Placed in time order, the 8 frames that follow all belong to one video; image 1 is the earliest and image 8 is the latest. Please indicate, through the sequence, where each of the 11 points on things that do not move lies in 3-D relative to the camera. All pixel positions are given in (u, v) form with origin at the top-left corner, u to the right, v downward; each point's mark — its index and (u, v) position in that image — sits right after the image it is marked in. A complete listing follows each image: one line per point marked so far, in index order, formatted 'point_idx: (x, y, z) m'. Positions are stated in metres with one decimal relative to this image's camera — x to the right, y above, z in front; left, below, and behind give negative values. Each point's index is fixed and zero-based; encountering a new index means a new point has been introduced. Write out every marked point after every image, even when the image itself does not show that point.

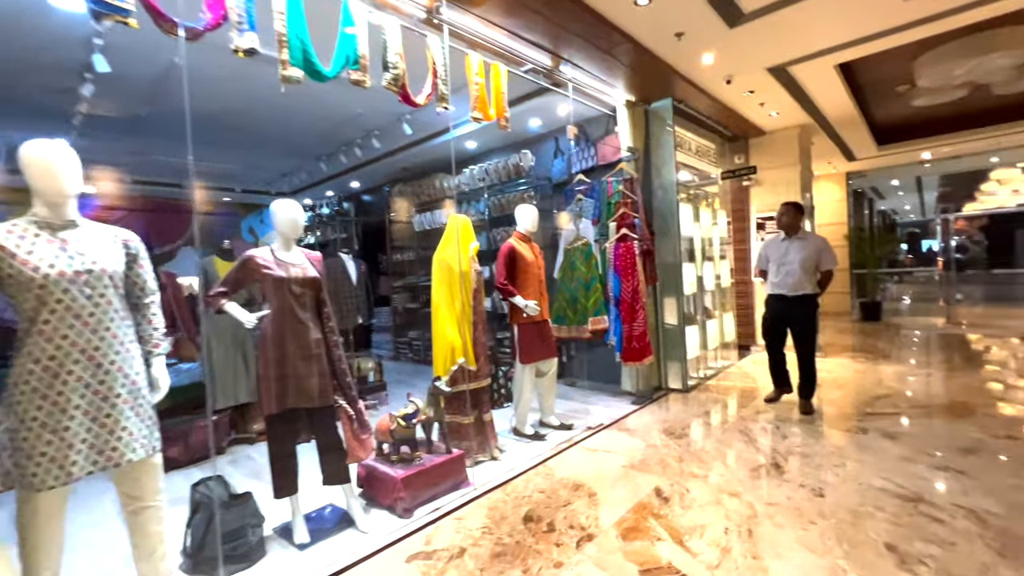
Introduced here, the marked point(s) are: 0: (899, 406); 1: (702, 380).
0: (+3.5, -1.1, +4.1) m
1: (+2.3, -1.1, +5.3) m
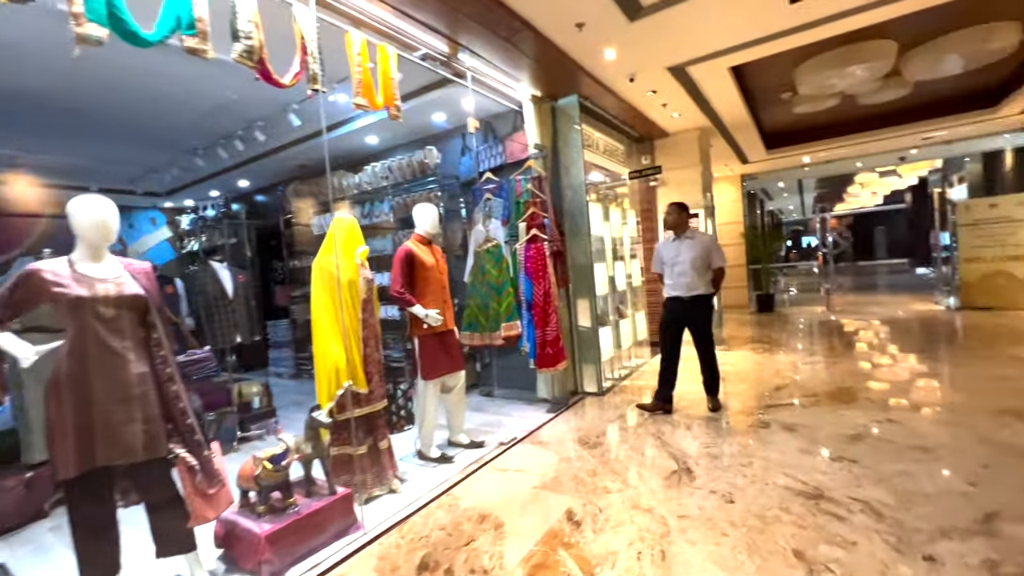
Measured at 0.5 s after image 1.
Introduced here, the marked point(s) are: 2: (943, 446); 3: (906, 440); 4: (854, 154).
0: (+2.7, -1.0, +4.3) m
1: (+1.2, -1.1, +5.3) m
2: (+2.8, -1.0, +3.0) m
3: (+2.7, -1.1, +3.1) m
4: (+7.3, +2.9, +9.6) m
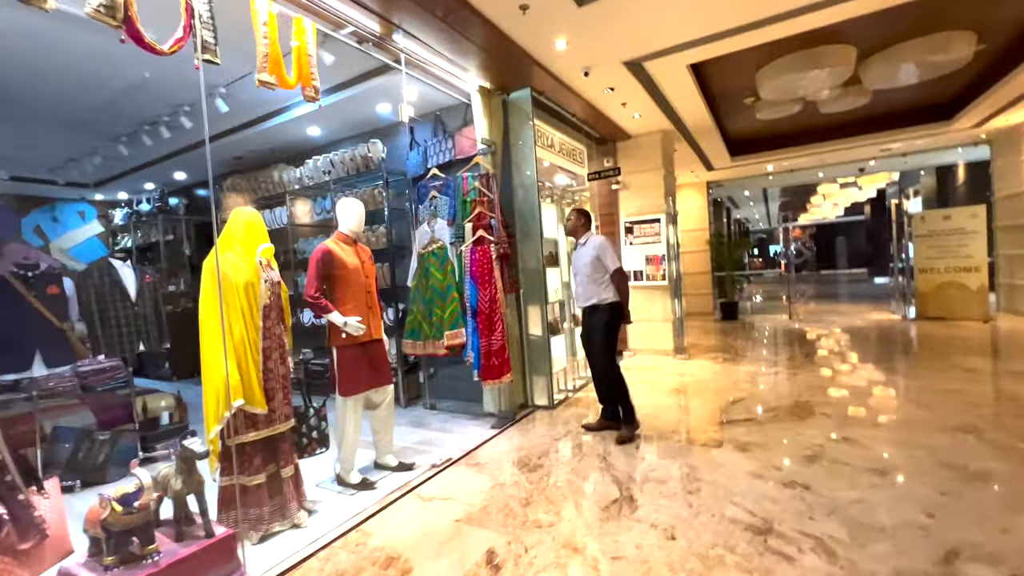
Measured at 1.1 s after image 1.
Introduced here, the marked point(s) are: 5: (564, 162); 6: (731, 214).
0: (+2.2, -1.1, +4.1) m
1: (+0.7, -1.2, +5.0) m
2: (+2.4, -1.1, +2.8) m
3: (+2.3, -1.1, +2.9) m
4: (+6.5, +2.7, +9.7) m
5: (+0.6, +1.5, +5.4) m
6: (+6.3, +2.1, +12.9) m
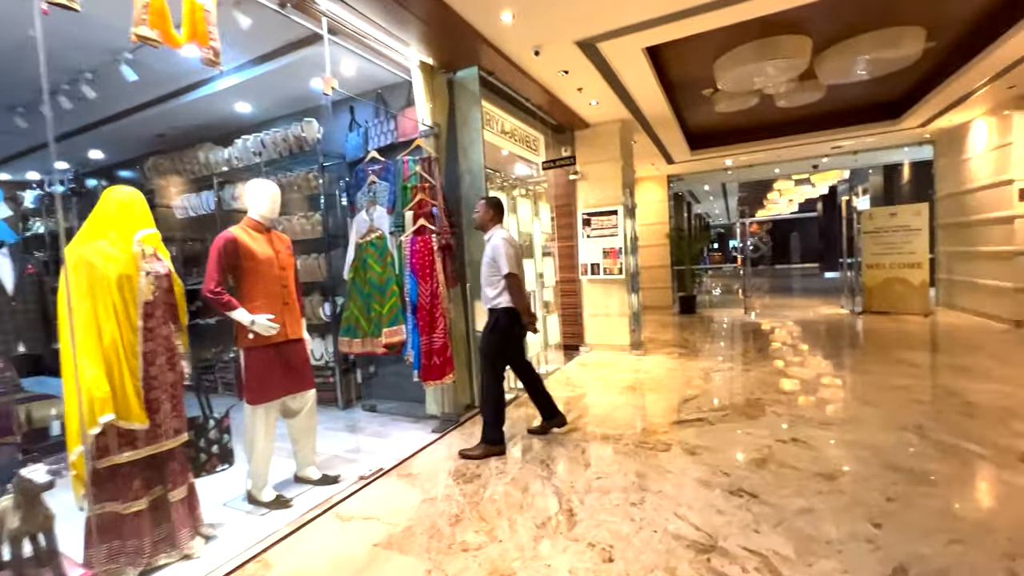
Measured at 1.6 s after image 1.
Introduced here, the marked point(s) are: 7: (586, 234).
0: (+1.7, -1.1, +4.0) m
1: (+0.1, -1.1, +4.8) m
2: (+2.0, -1.1, +2.7) m
3: (+1.9, -1.1, +2.8) m
4: (+5.7, +2.8, +9.8) m
5: (+0.1, +1.6, +5.1) m
6: (+5.2, +2.3, +13.0) m
7: (+1.1, +0.8, +6.5) m
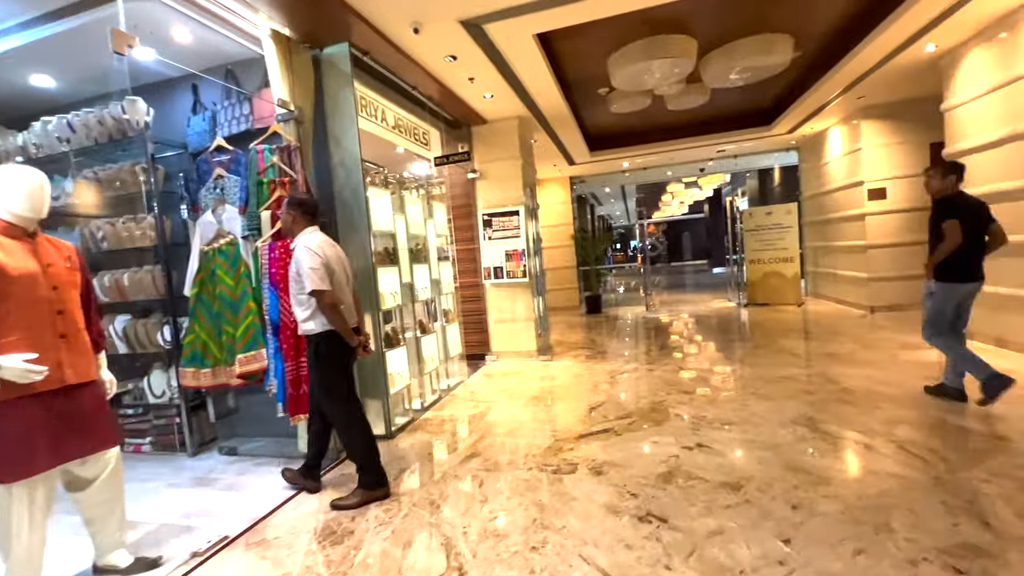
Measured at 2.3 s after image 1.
0: (+0.8, -1.1, +3.8) m
1: (-0.9, -1.2, +4.3) m
2: (+1.4, -1.1, +2.6) m
3: (+1.2, -1.1, +2.6) m
4: (+3.5, +2.9, +10.3) m
5: (-1.1, +1.5, +4.6) m
6: (+2.4, +2.3, +13.3) m
7: (-0.3, +0.7, +6.1) m
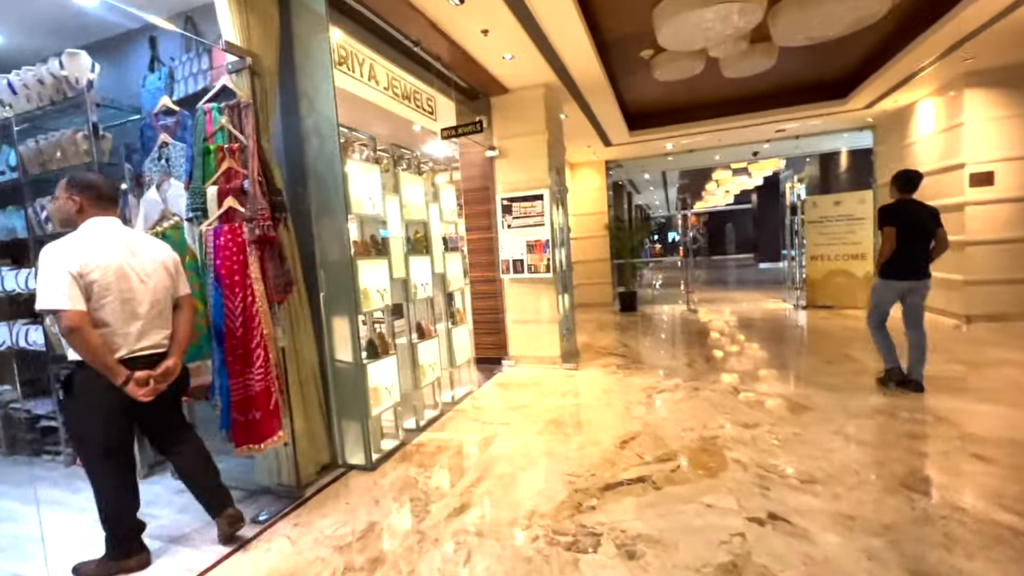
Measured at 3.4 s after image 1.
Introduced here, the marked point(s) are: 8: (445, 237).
0: (+0.9, -1.1, +2.9) m
1: (-0.8, -1.2, +3.6) m
2: (+1.3, -1.1, +1.7) m
3: (+1.2, -1.2, +1.8) m
4: (+4.1, +2.9, +9.1) m
5: (-0.9, +1.5, +3.8) m
6: (+3.3, +2.5, +12.3) m
7: (-0.1, +0.8, +5.3) m
8: (-0.6, +0.5, +4.3) m
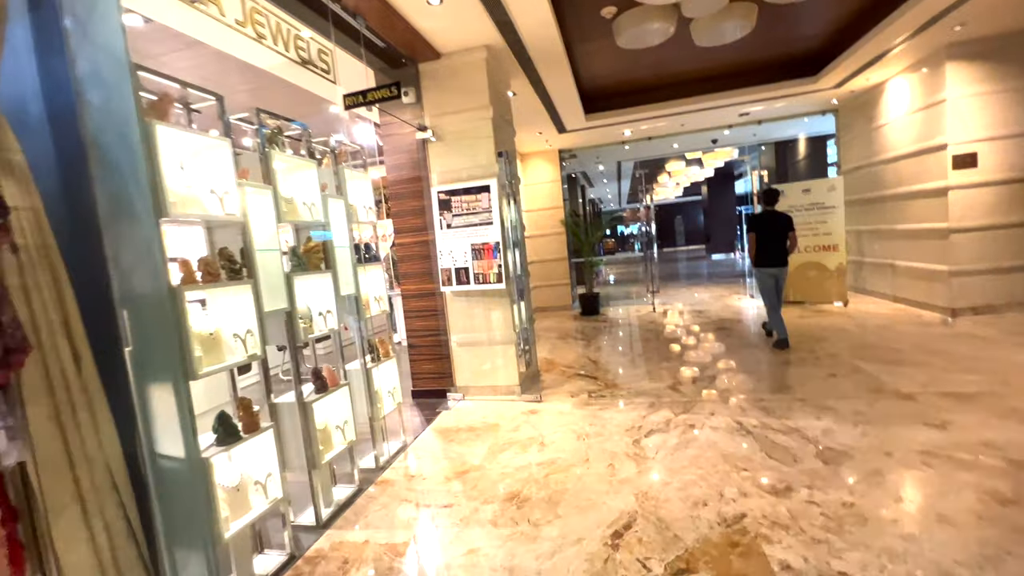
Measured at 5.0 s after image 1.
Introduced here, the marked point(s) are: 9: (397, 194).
0: (+0.6, -1.2, +2.0) m
1: (-1.1, -1.4, +2.4) m
2: (+1.2, -1.3, +0.8) m
3: (+1.0, -1.3, +0.9) m
4: (+3.0, +3.0, +8.4) m
5: (-1.4, +1.3, +2.7) m
6: (+1.9, +2.5, +11.5) m
7: (-0.6, +0.6, +4.2) m
8: (-1.1, +0.3, +3.2) m
9: (-1.1, +0.9, +4.5) m
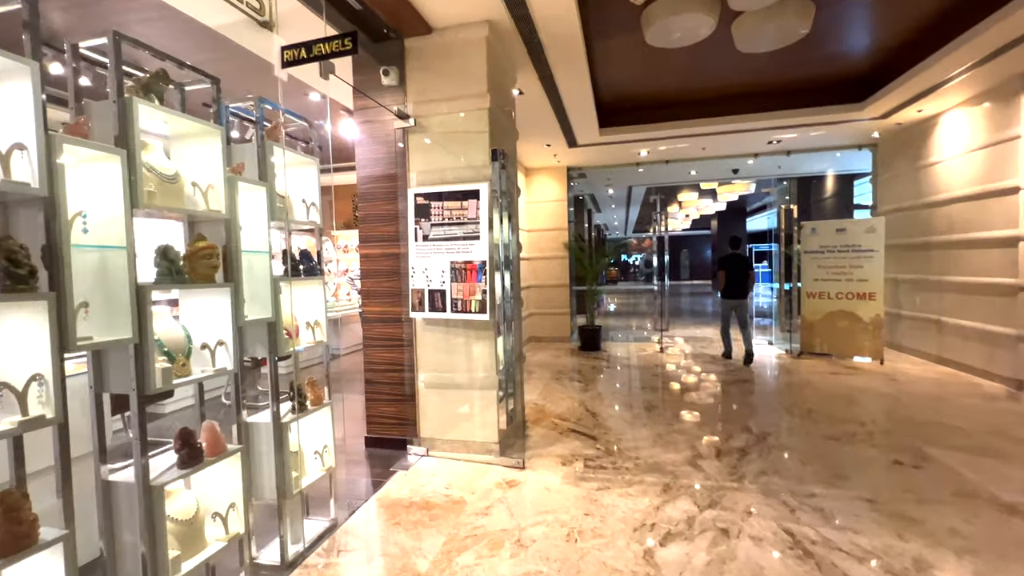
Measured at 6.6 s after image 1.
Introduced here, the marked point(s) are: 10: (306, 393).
0: (+0.4, -1.4, +1.1) m
1: (-1.3, -1.4, +1.5) m
2: (+1.0, -1.4, -0.1) m
3: (+0.8, -1.4, 0.0) m
4: (+3.1, +2.3, +7.7) m
5: (-1.4, +1.2, +1.9) m
6: (+2.0, +1.8, +10.7) m
7: (-0.7, +0.4, +3.4) m
8: (-1.2, +0.2, +2.4) m
9: (-1.2, +0.8, +3.7) m
10: (-1.1, -0.6, +2.5) m
